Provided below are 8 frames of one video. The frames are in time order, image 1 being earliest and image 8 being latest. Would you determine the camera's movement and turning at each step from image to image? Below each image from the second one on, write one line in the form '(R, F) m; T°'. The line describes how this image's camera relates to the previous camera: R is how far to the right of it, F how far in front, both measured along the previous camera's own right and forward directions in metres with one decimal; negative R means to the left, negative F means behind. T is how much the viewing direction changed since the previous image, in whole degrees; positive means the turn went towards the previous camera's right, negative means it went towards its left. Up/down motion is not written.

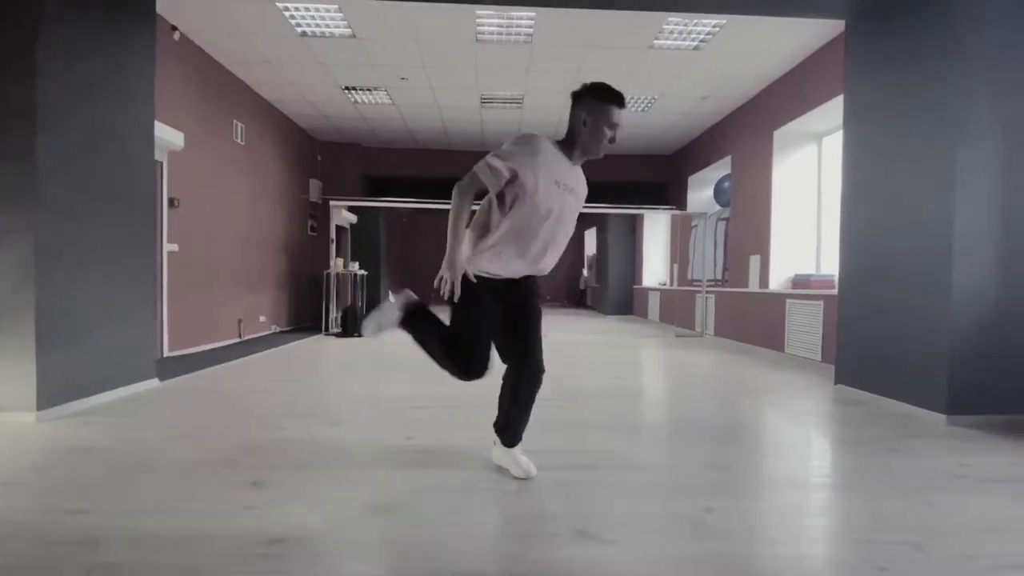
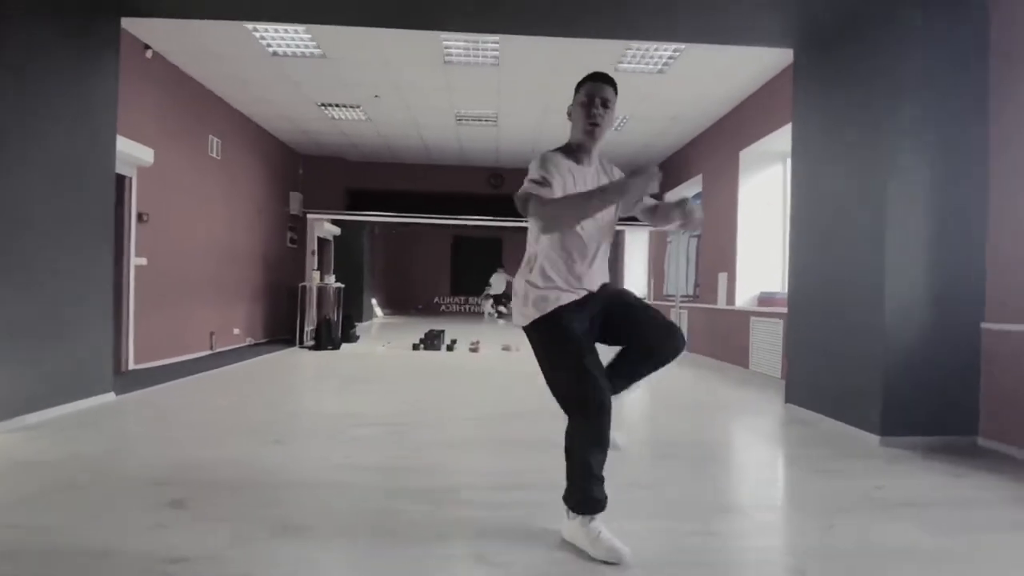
(+0.3, -0.1) m; 0°
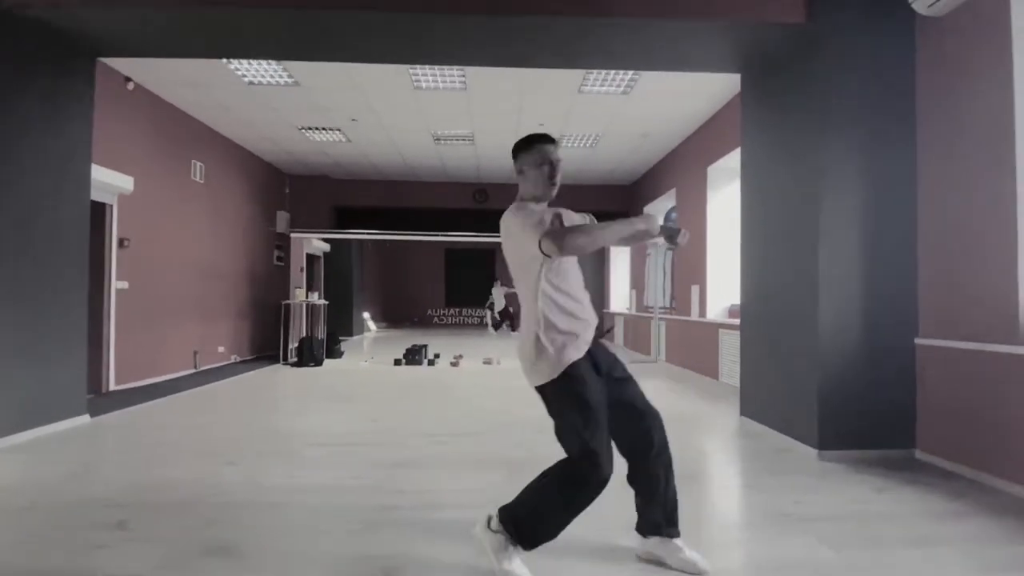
(+0.4, -0.2) m; -1°
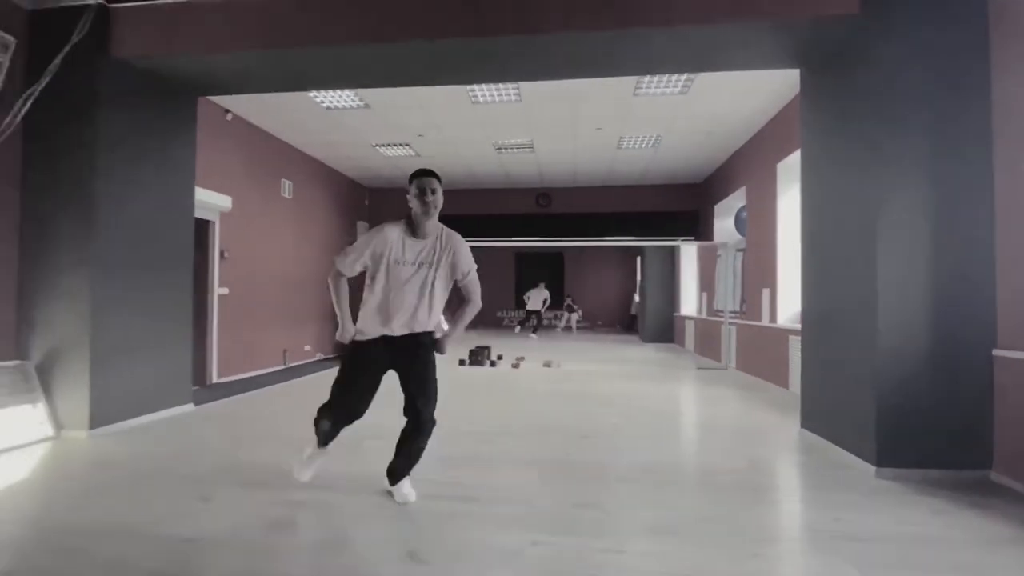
(+0.3, -0.2) m; -8°
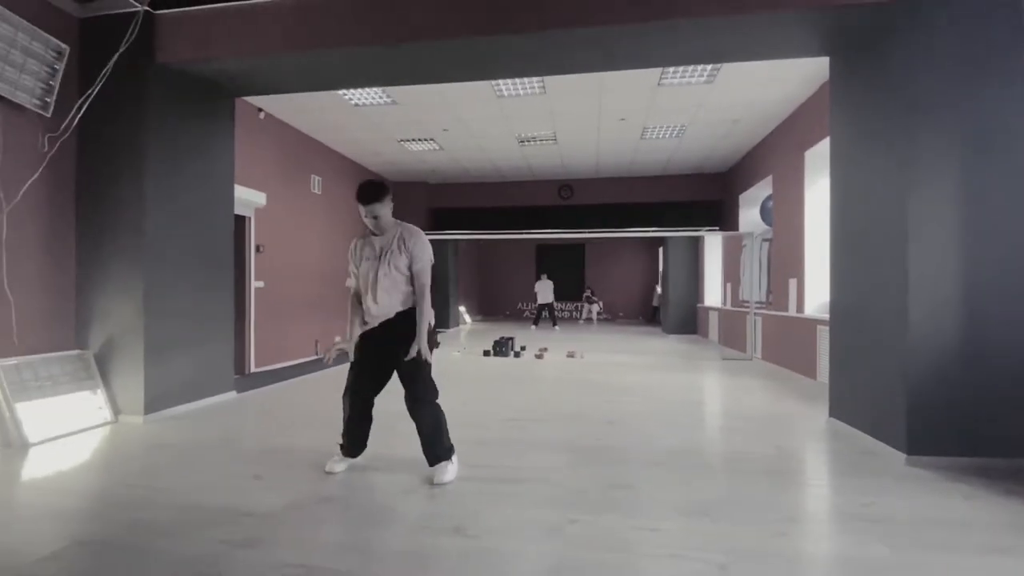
(-0.1, -0.1) m; -2°
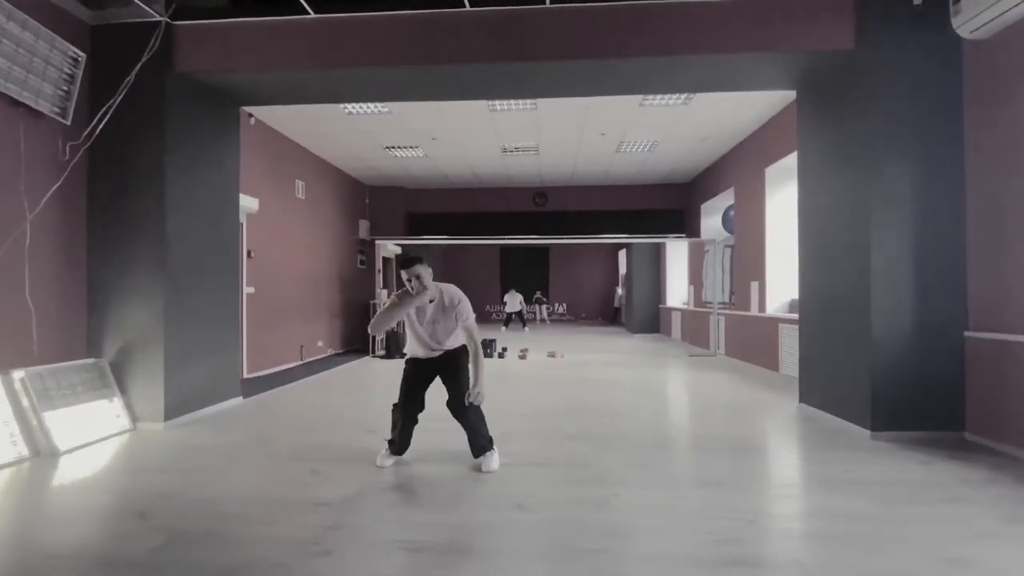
(-0.5, -0.3) m; +5°
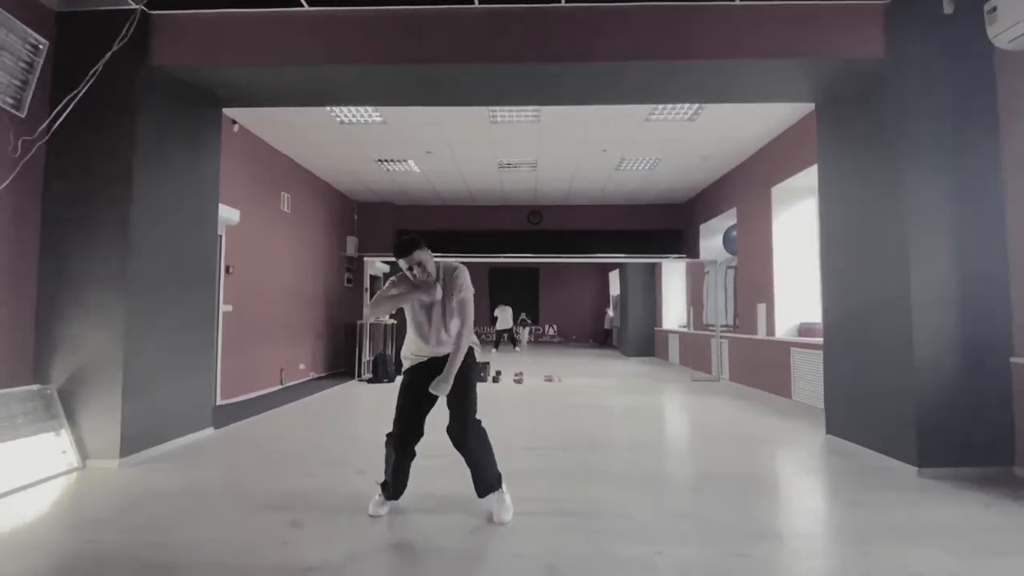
(-0.2, +0.4) m; +2°
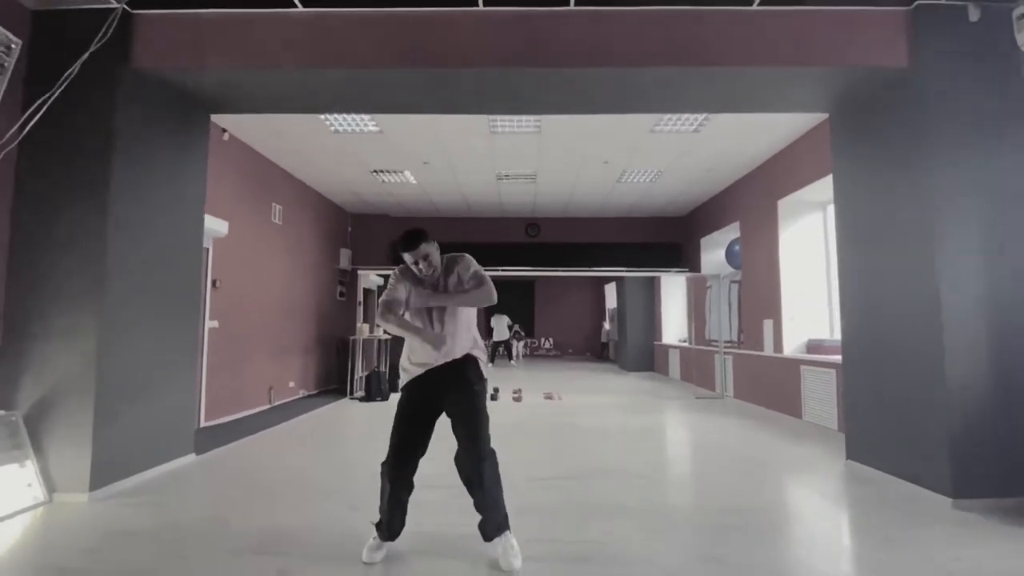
(-0.1, +0.3) m; +1°
